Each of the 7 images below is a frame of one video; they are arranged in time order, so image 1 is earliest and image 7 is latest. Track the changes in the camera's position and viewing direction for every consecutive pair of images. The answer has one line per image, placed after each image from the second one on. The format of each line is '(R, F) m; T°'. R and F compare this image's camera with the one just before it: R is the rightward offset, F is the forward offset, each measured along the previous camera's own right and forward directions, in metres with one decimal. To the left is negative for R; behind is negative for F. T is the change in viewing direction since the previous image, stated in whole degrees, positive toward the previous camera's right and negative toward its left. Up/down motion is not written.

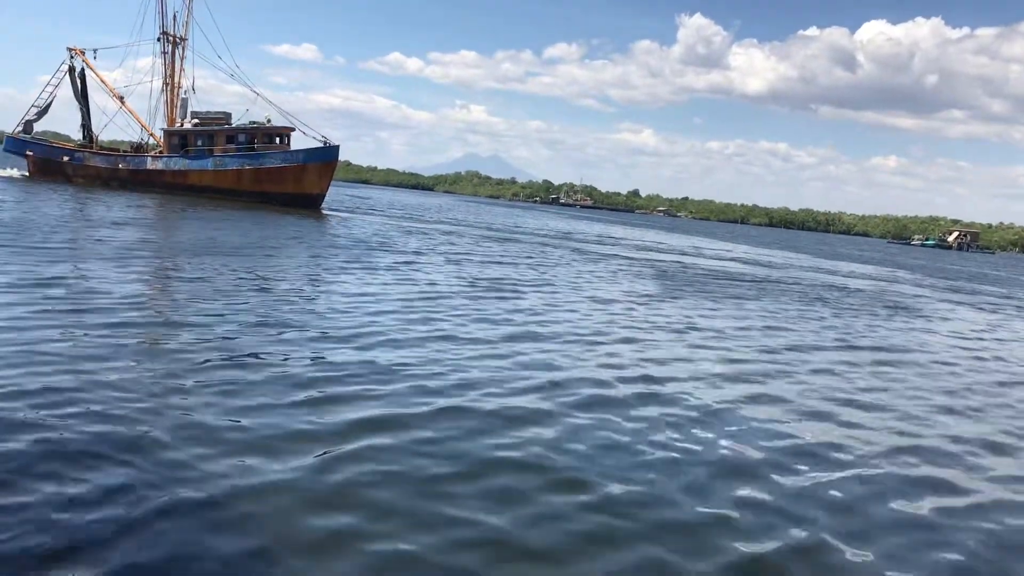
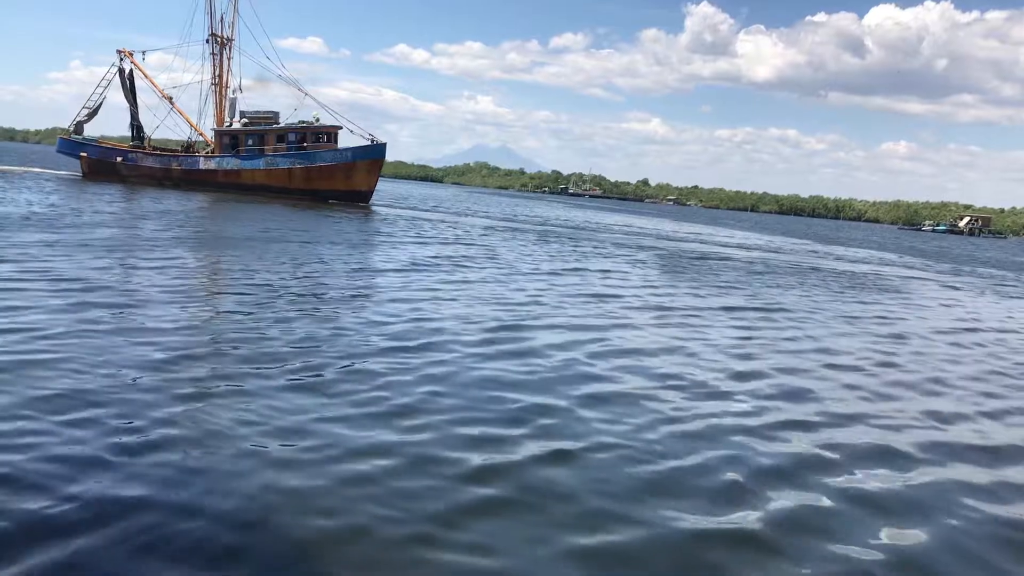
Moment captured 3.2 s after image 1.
(-1.0, -0.8) m; 0°
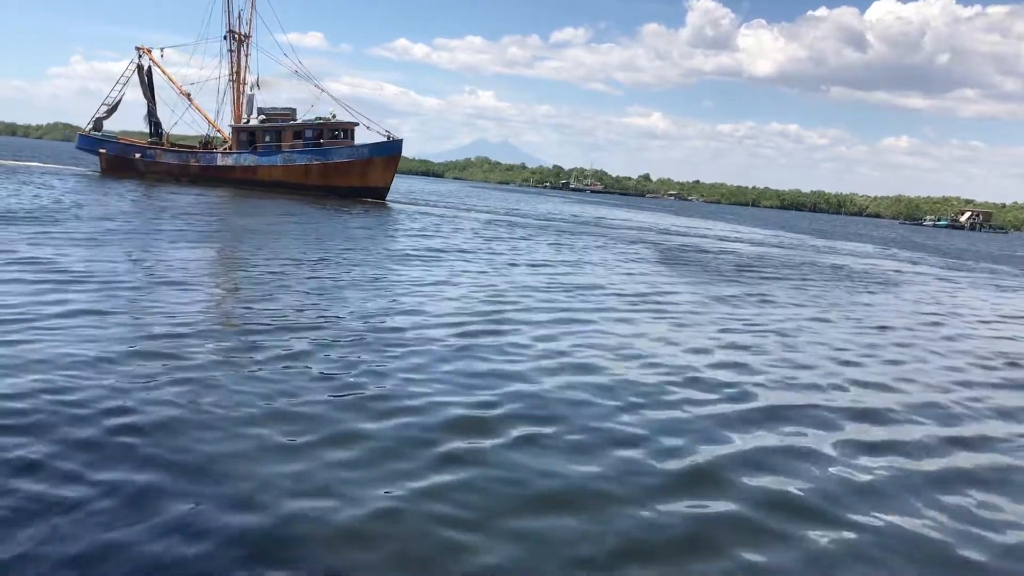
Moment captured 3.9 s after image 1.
(-0.4, -0.3) m; 0°
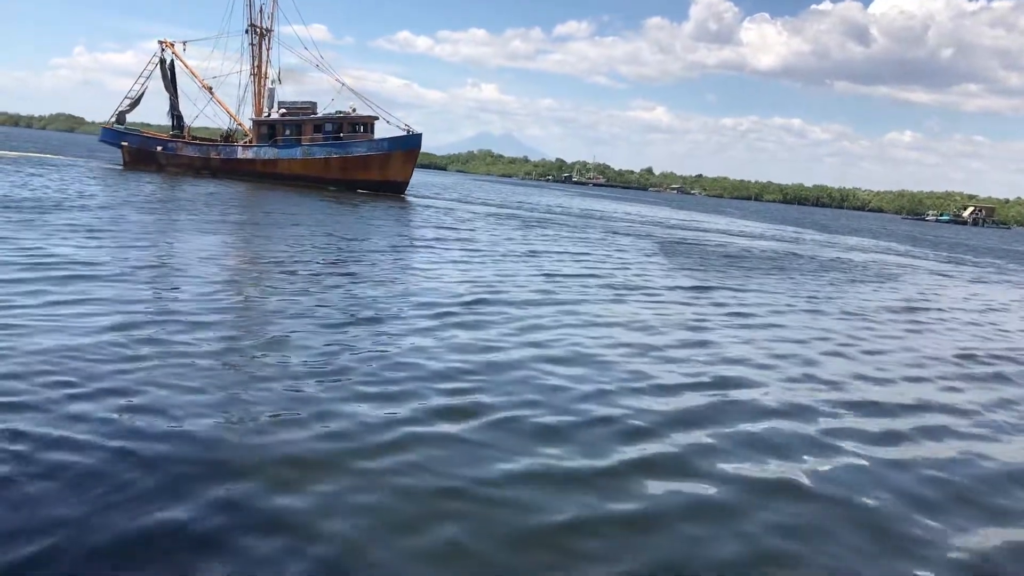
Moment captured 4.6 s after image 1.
(-0.4, -0.4) m; 0°
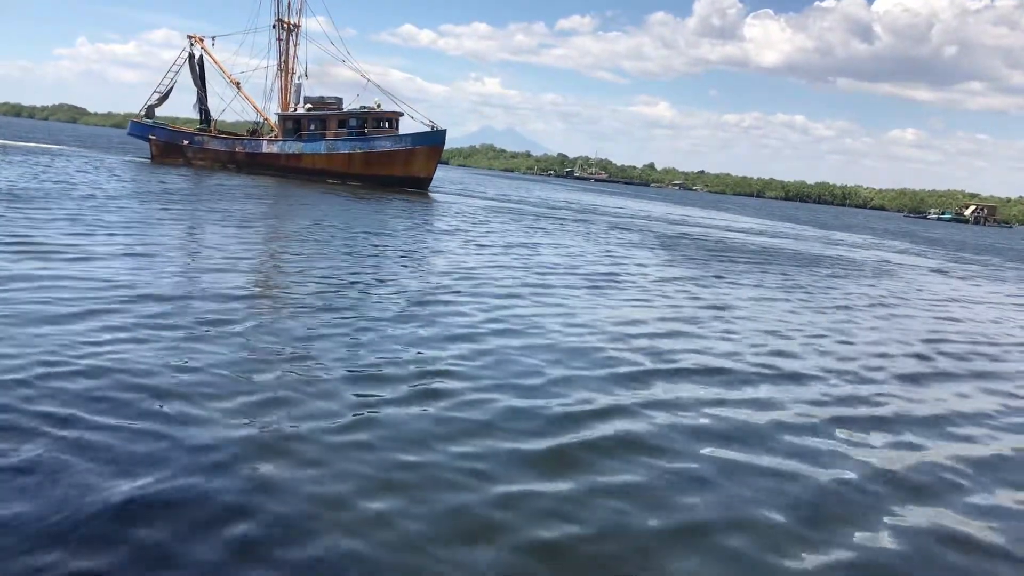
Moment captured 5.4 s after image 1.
(-0.6, -0.4) m; 0°
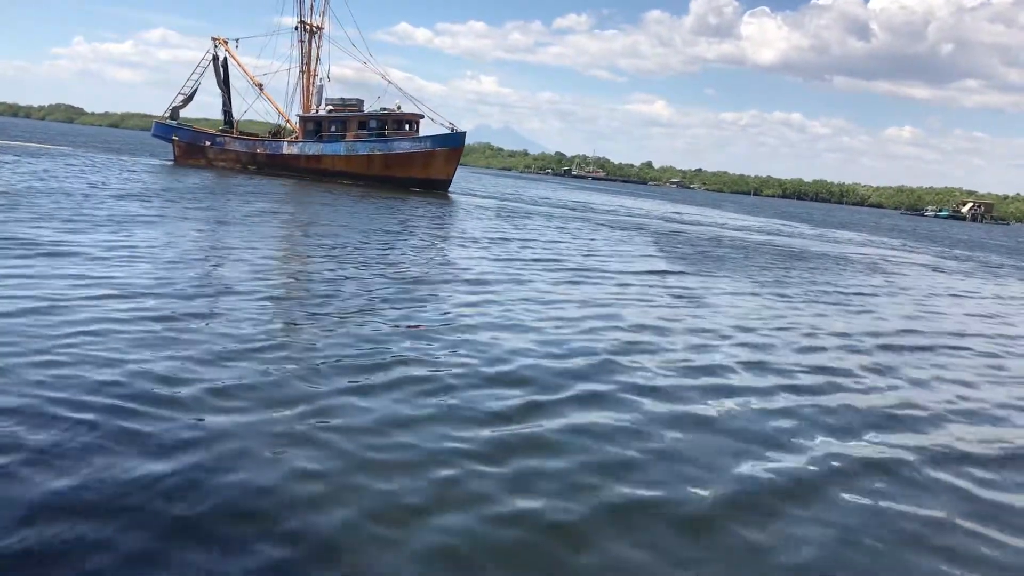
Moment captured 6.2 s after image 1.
(-0.6, -0.3) m; 0°
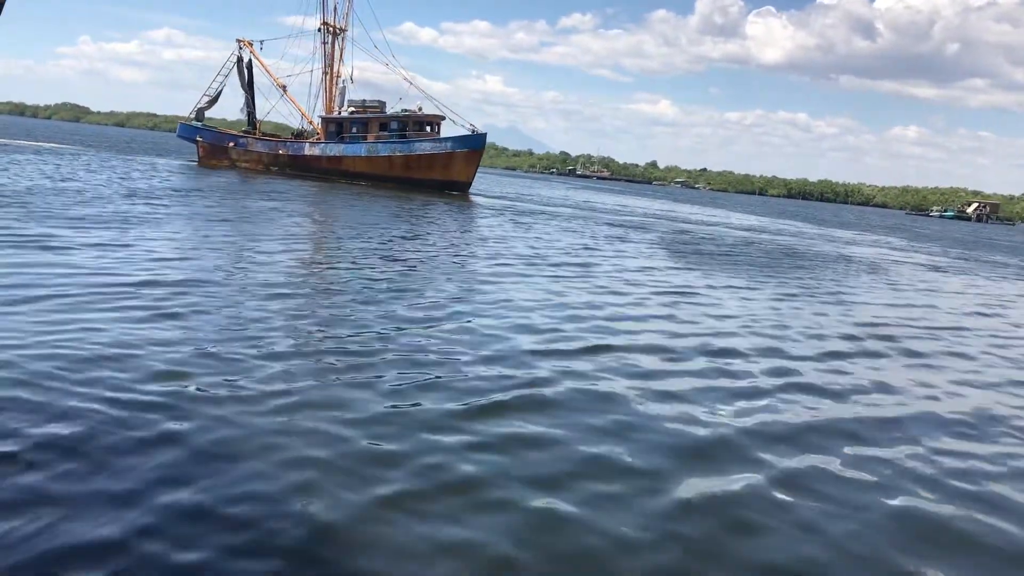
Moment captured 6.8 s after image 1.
(-0.4, -0.3) m; 0°
